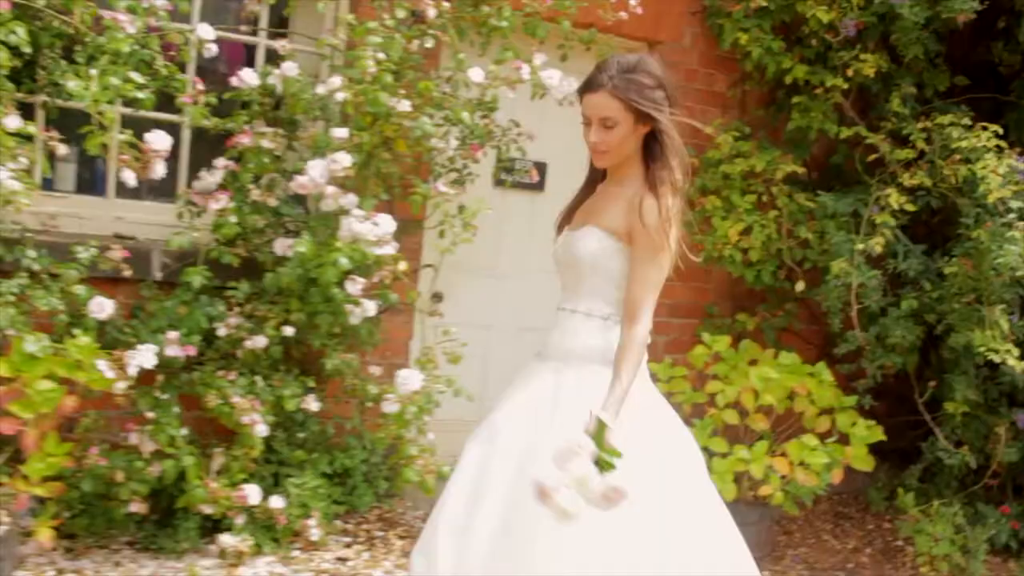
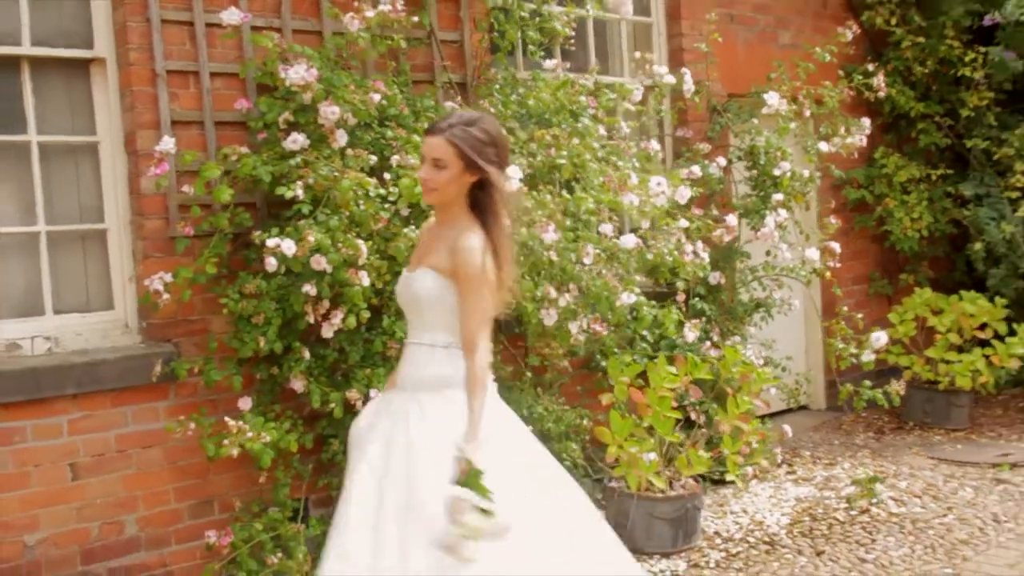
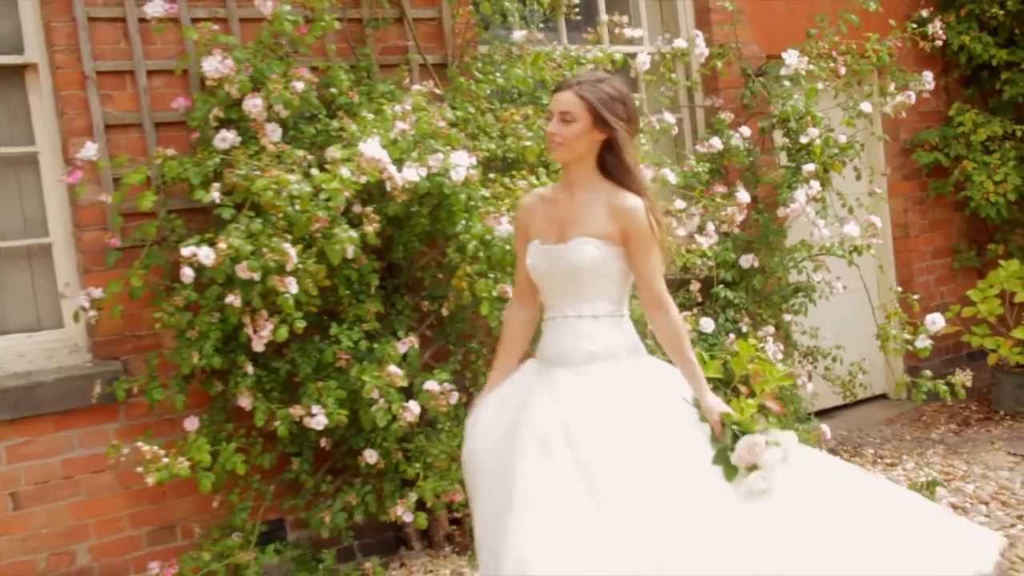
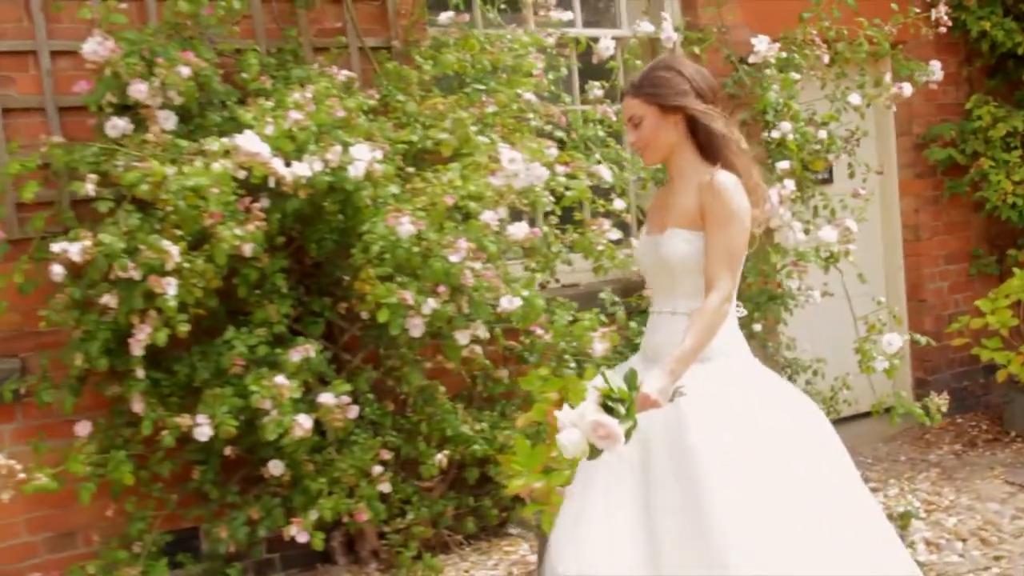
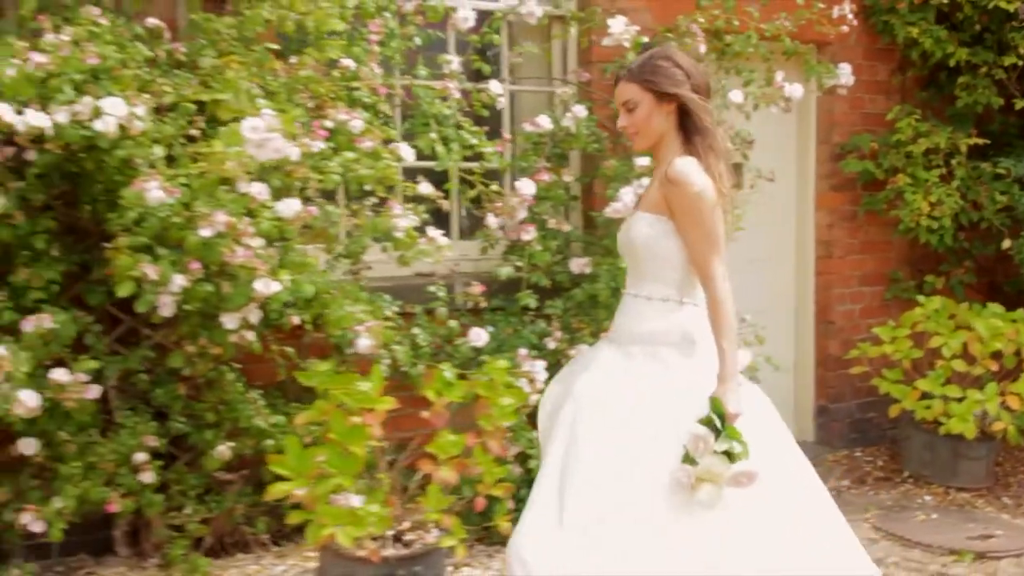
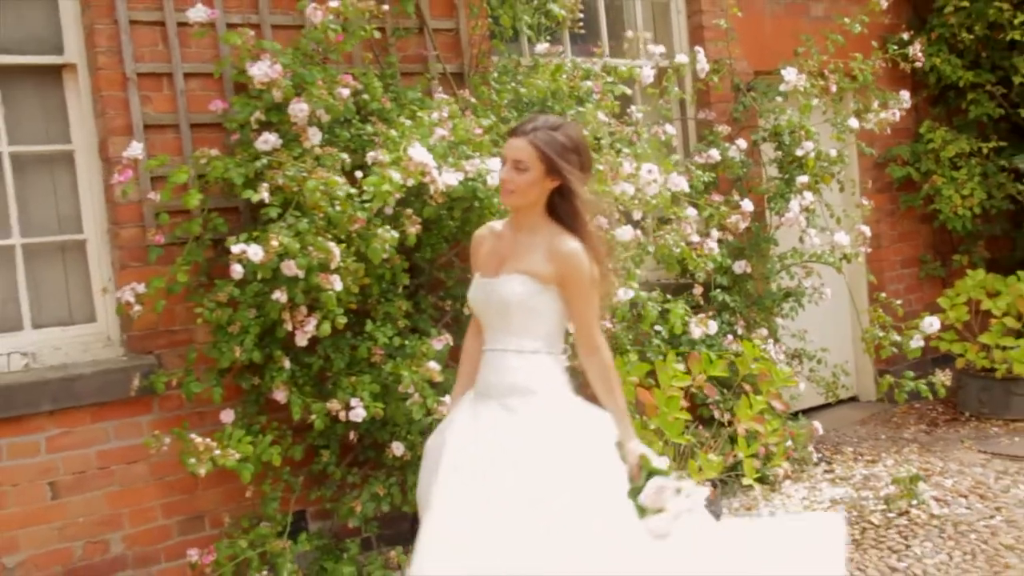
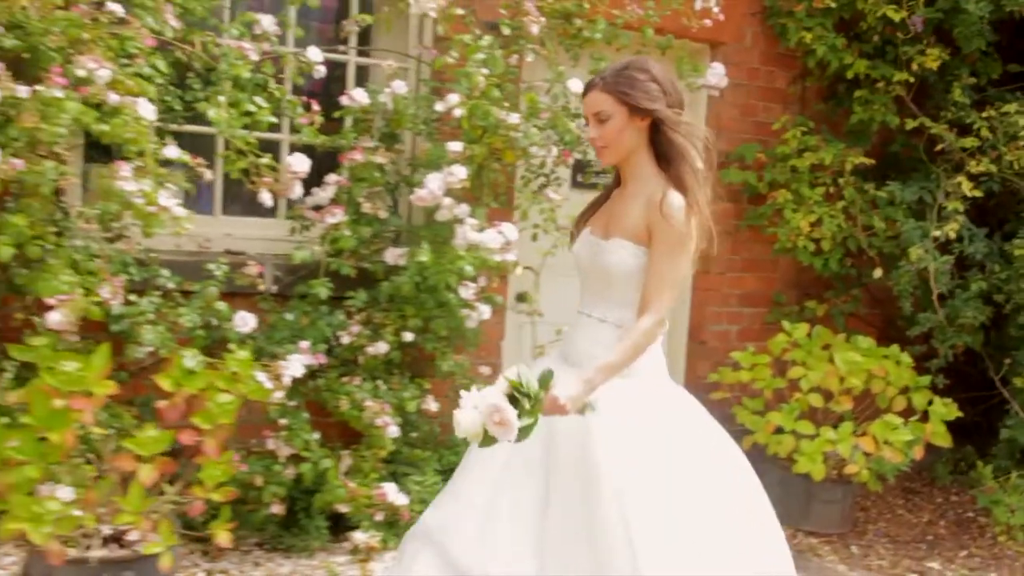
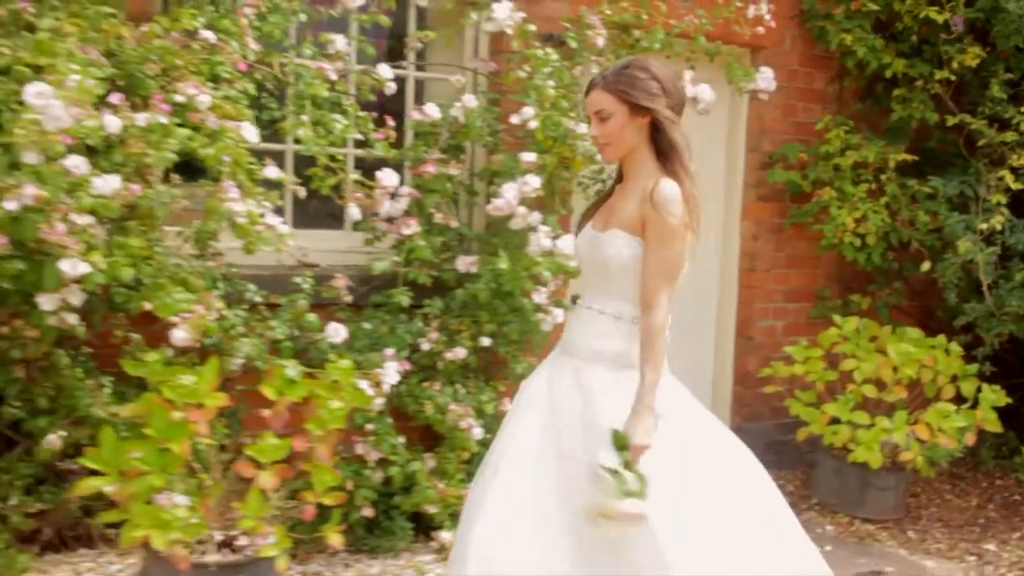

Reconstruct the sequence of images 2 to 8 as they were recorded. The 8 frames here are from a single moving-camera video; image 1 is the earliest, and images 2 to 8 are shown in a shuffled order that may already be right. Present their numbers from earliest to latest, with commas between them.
7, 8, 5, 4, 3, 6, 2
